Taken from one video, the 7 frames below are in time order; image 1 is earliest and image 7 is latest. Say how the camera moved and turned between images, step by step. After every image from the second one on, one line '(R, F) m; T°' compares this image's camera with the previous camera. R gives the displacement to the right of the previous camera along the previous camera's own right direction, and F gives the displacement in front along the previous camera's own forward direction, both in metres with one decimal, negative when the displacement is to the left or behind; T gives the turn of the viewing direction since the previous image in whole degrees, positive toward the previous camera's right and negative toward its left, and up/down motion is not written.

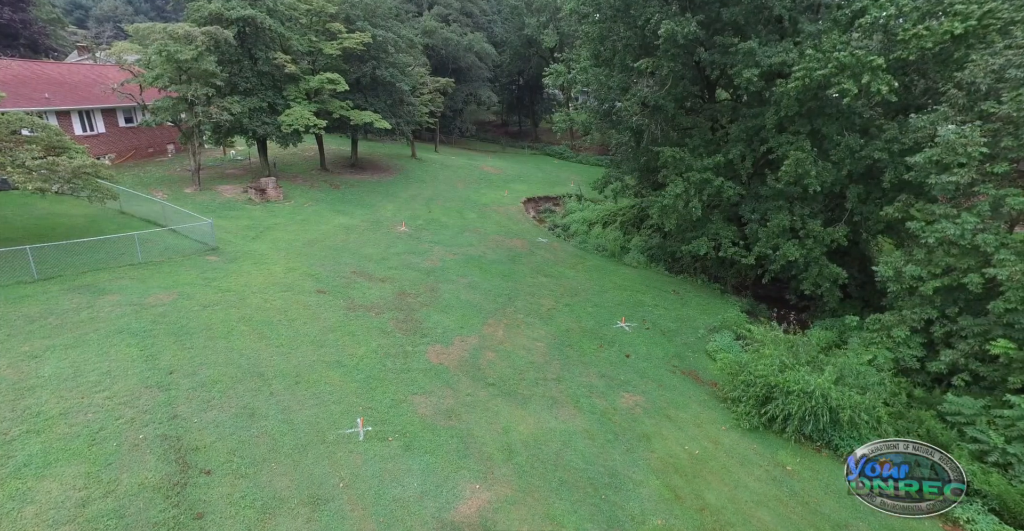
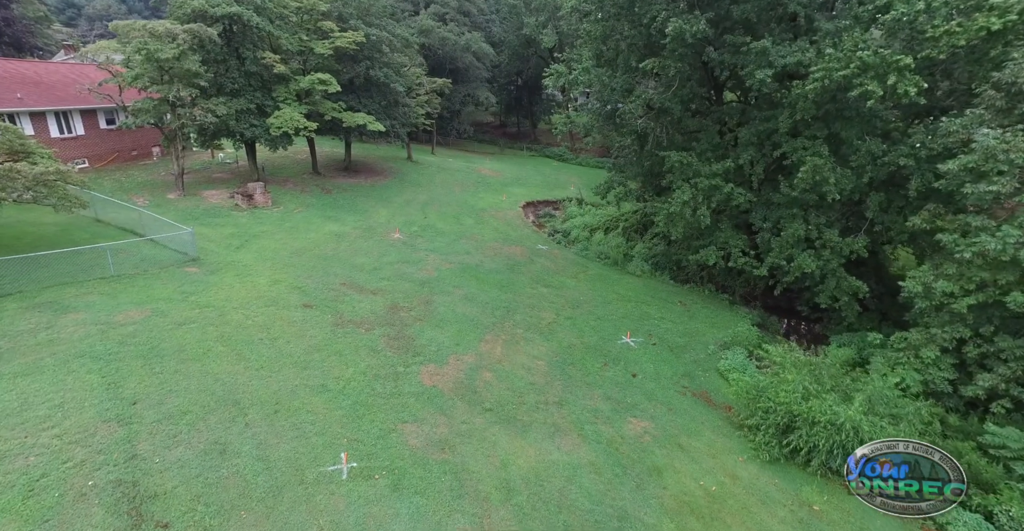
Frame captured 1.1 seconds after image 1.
(0.0, +0.9) m; 0°
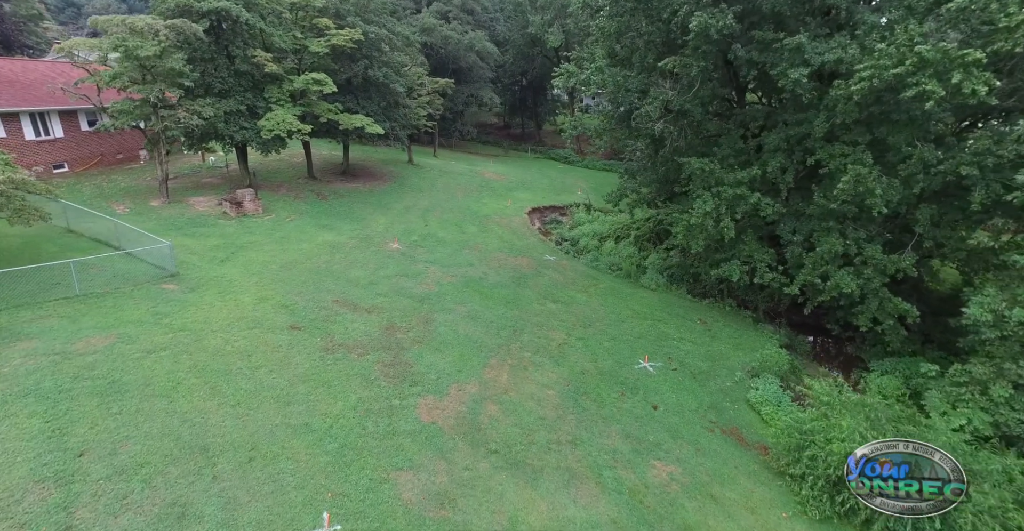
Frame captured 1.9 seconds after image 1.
(-0.1, +1.2) m; 0°
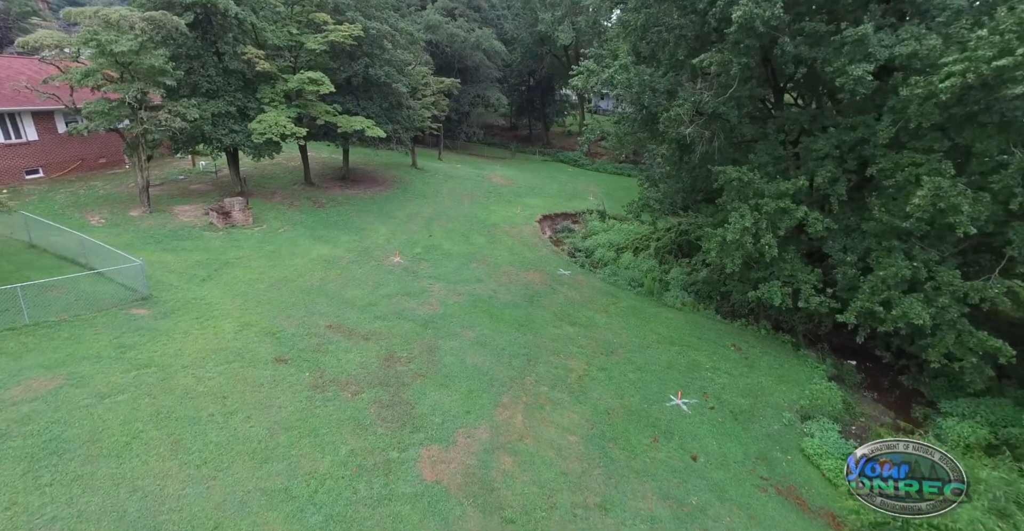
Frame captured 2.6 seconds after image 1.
(-0.3, +1.6) m; 0°
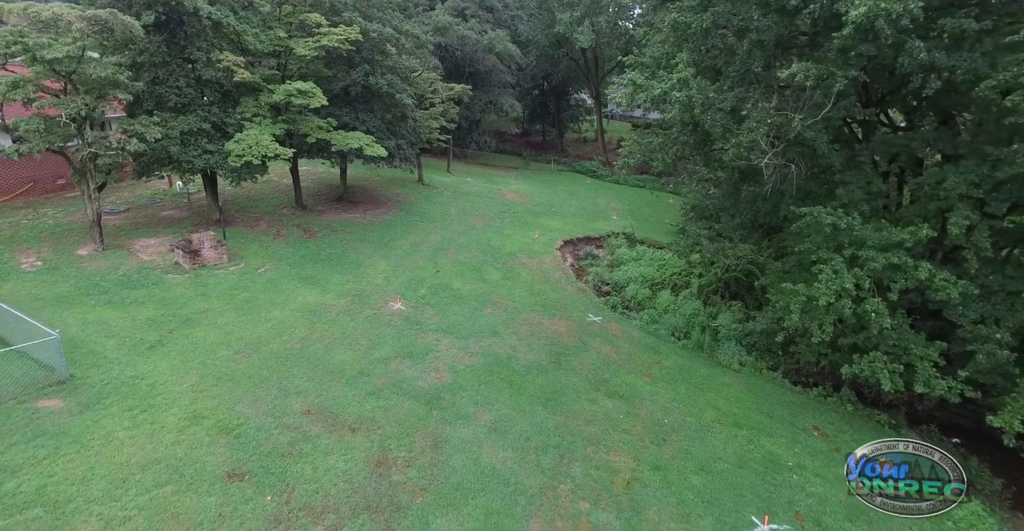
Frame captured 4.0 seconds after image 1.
(-0.4, +2.8) m; -1°
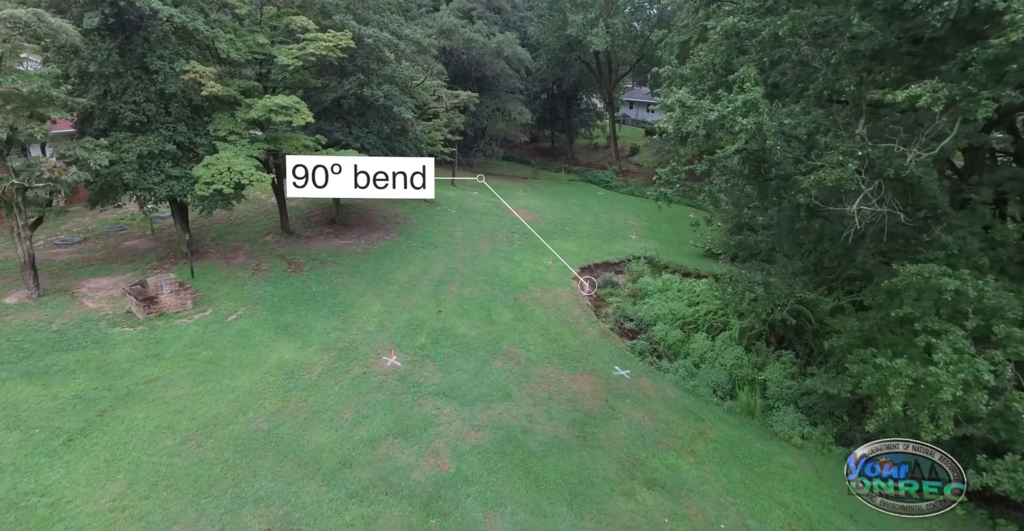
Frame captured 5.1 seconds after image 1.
(-0.3, +2.3) m; -1°
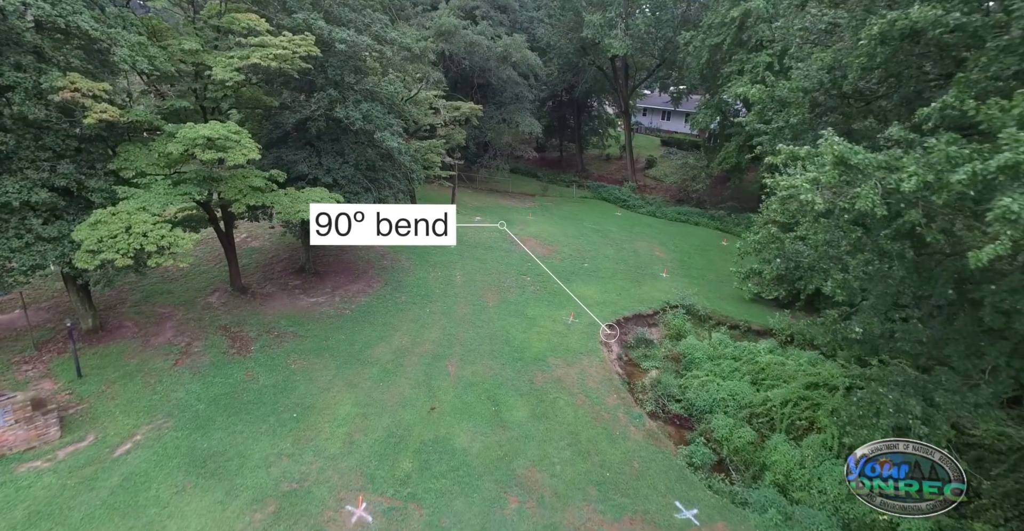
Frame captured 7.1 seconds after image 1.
(-0.4, +4.0) m; 0°
